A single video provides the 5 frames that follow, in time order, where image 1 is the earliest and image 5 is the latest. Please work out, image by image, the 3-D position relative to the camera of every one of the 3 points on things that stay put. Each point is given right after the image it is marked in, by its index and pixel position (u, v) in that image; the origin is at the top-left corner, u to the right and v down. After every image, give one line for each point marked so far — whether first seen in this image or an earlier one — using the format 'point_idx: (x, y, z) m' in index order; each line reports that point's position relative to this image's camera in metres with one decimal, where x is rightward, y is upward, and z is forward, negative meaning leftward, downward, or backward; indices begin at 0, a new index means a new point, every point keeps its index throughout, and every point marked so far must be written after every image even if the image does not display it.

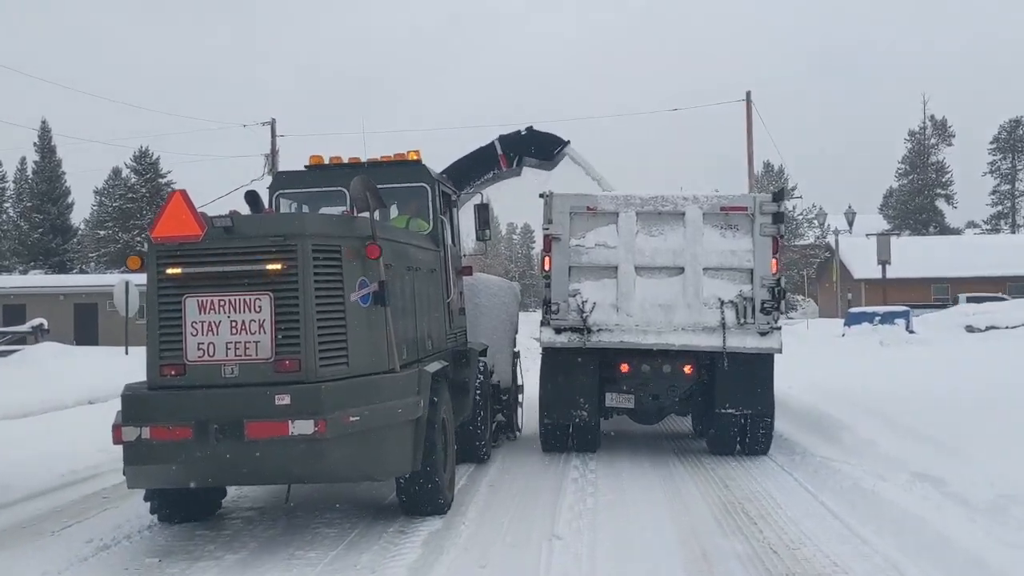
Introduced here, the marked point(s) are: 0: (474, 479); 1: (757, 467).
0: (-0.3, -1.5, +7.8) m
1: (+2.1, -1.5, +8.4) m
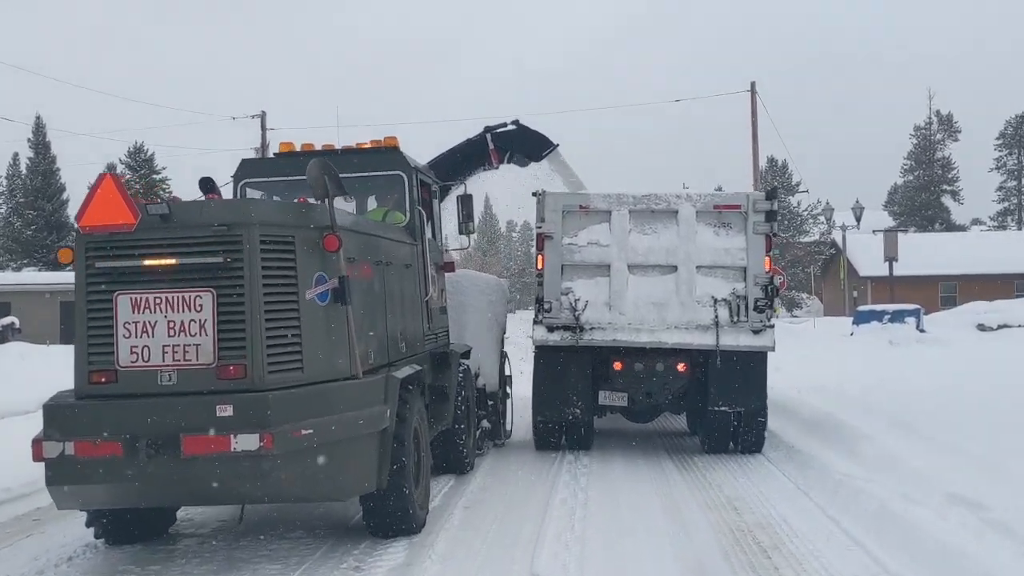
0: (-0.5, -1.5, +7.1) m
1: (+1.9, -1.5, +7.7) m
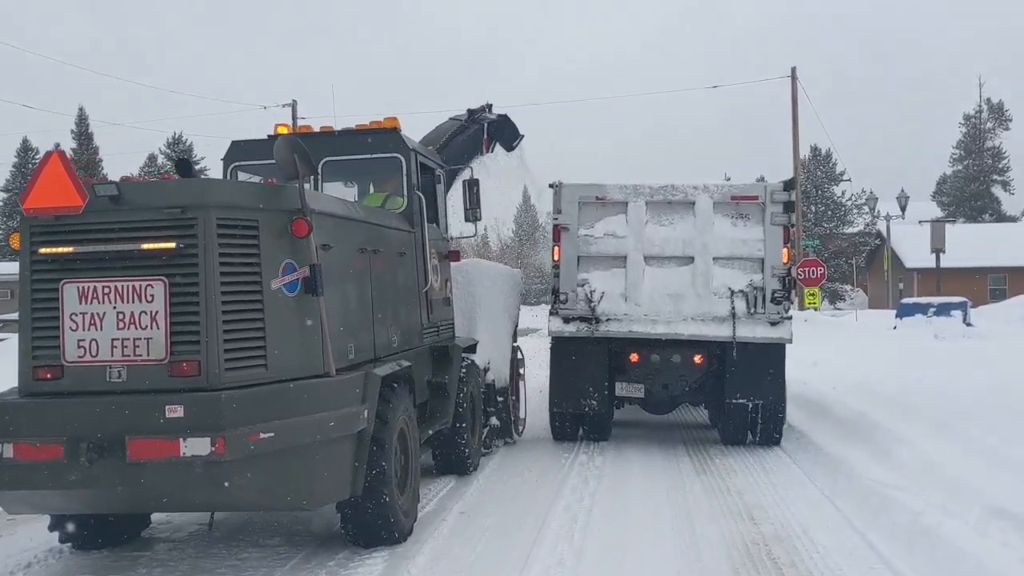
0: (-0.4, -1.4, +6.7) m
1: (+2.0, -1.4, +7.2) m
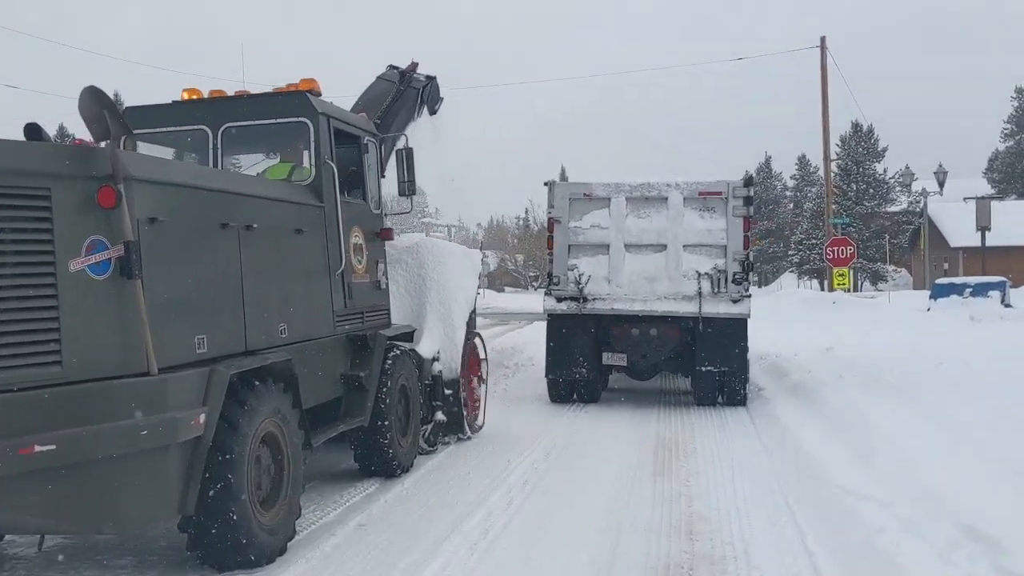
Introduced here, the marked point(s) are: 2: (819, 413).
0: (-1.0, -1.3, +5.9) m
1: (+1.5, -1.3, +6.3) m
2: (+2.8, -1.2, +9.2) m
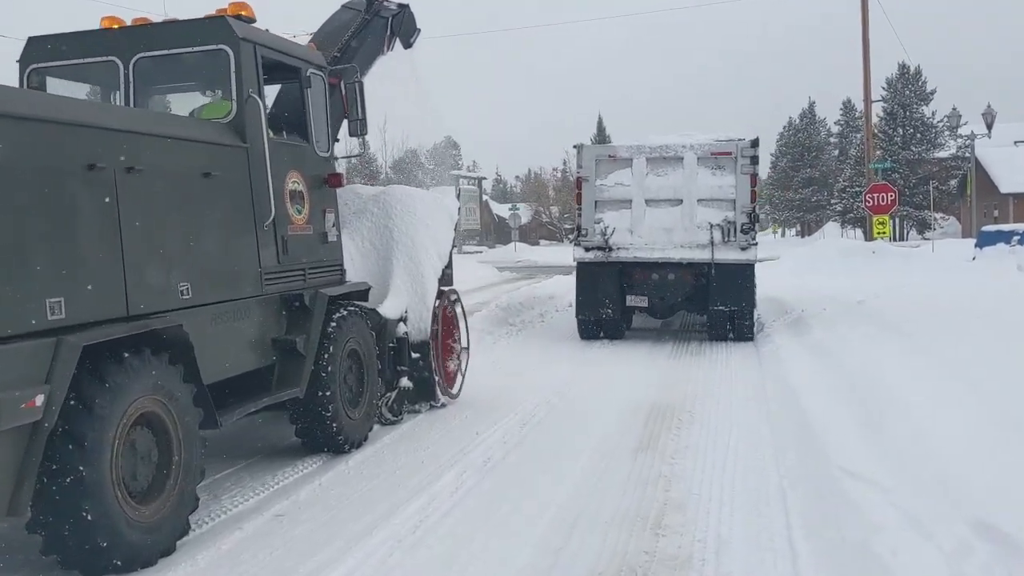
0: (-1.2, -1.1, +5.2) m
1: (+1.2, -1.0, +5.4) m
2: (+2.7, -0.7, +8.3) m
